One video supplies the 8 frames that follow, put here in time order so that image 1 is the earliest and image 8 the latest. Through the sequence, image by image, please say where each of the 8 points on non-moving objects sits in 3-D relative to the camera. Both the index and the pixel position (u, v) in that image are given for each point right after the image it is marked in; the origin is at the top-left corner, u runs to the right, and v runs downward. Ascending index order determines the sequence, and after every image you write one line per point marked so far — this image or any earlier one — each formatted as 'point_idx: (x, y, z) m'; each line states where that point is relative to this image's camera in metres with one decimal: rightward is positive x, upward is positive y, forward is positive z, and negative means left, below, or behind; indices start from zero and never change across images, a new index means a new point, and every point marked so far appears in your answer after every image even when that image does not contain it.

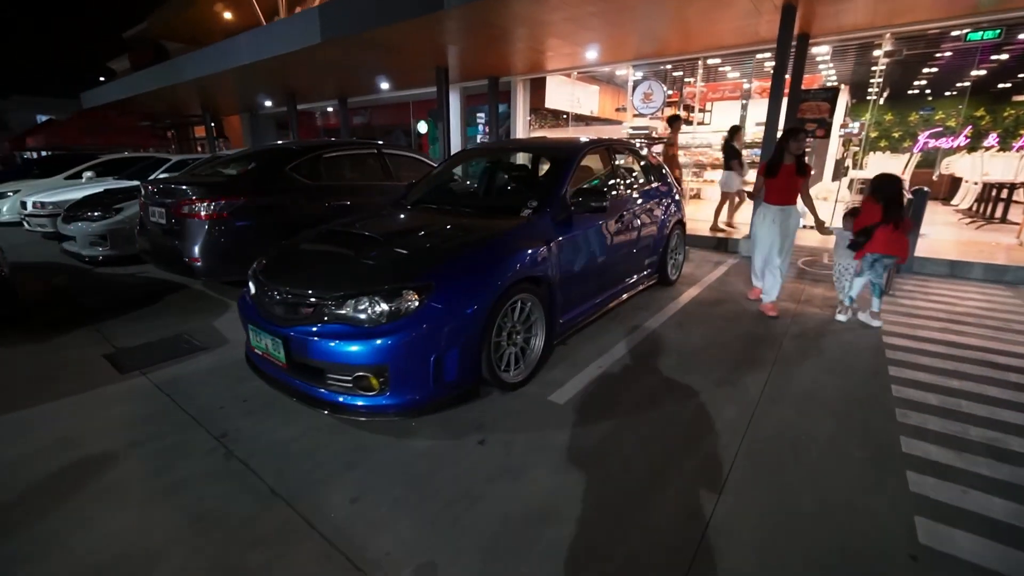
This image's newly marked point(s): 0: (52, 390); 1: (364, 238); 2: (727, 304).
0: (-3.4, -0.8, +3.3) m
1: (-1.1, +0.4, +3.3) m
2: (+2.5, -0.2, +5.2) m
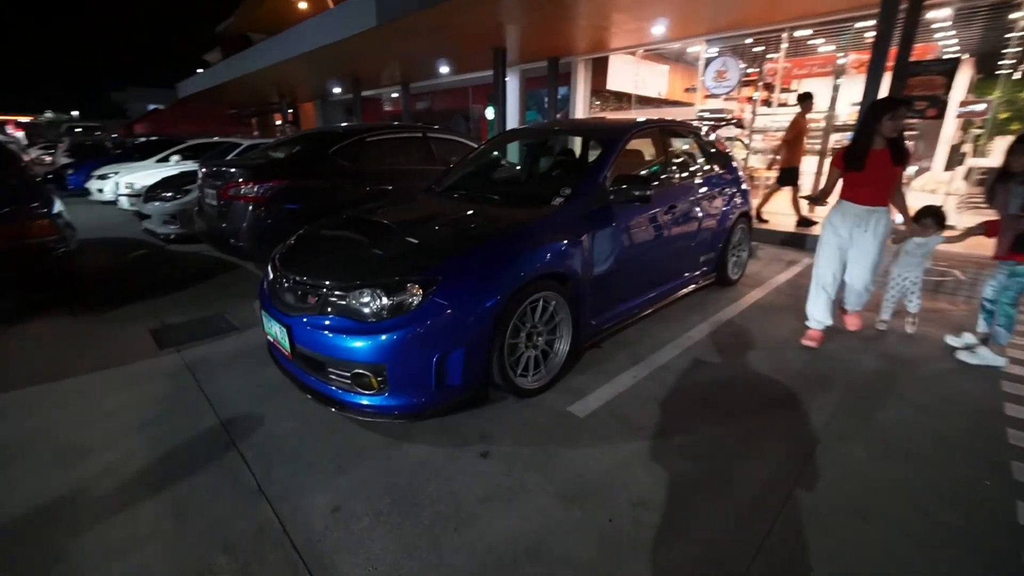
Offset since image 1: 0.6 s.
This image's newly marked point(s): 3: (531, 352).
0: (-3.3, -0.6, +3.5) m
1: (-0.9, +0.4, +3.1) m
2: (+2.9, -0.2, +4.5) m
3: (+0.1, -0.4, +2.9) m
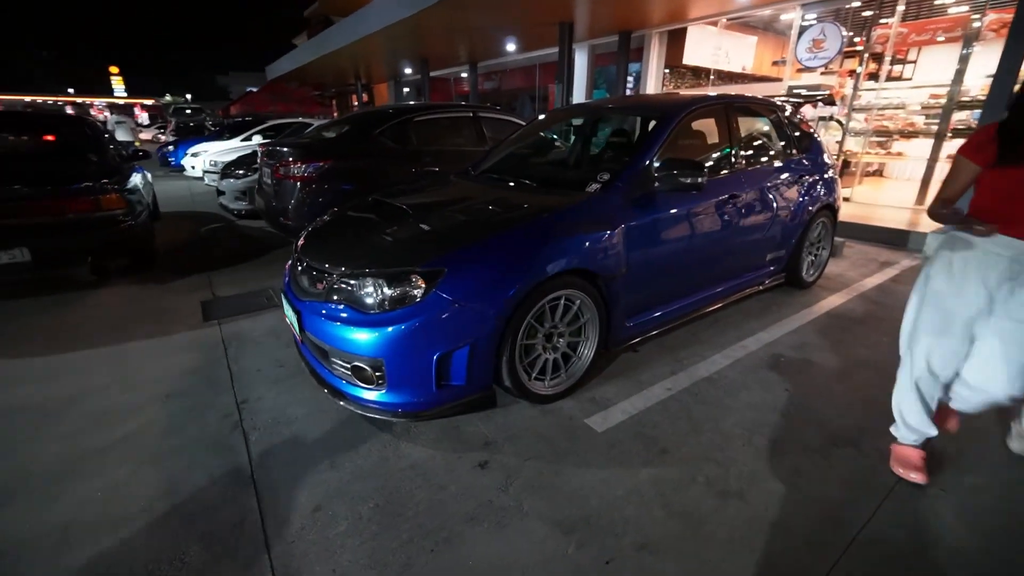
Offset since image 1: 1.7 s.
0: (-3.0, -0.4, +3.7) m
1: (-0.7, +0.5, +2.9) m
2: (+3.2, -0.3, +3.8) m
3: (+0.2, -0.4, +2.7) m
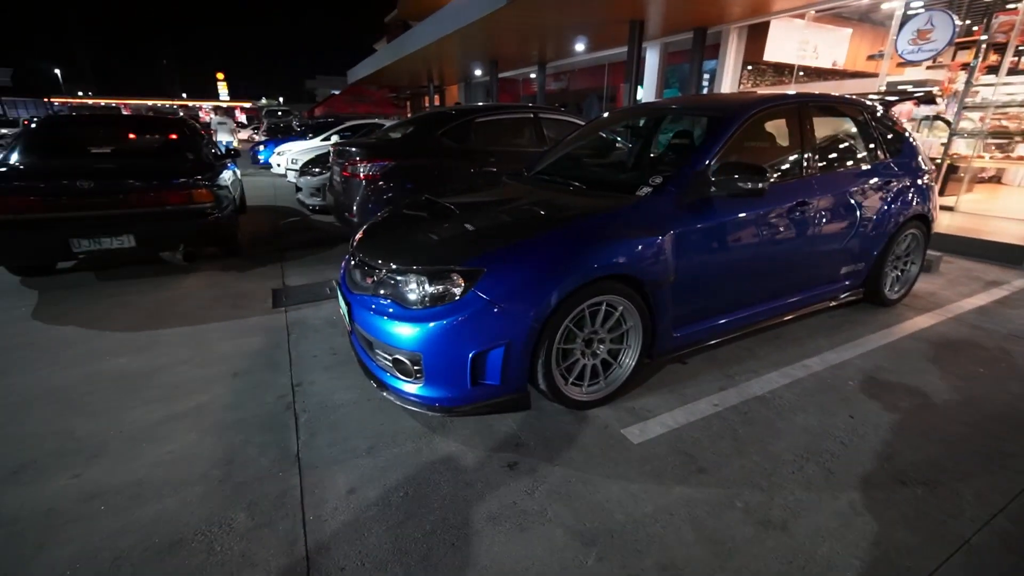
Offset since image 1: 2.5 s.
0: (-2.6, -0.2, +4.1) m
1: (-0.4, +0.5, +3.0) m
2: (+3.6, -0.5, +3.4) m
3: (+0.4, -0.4, +2.6) m
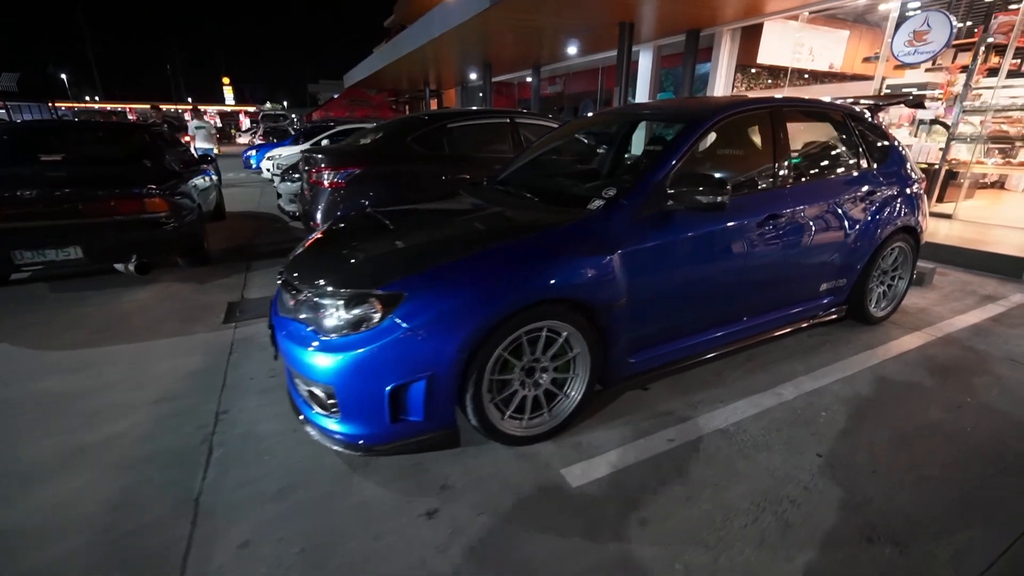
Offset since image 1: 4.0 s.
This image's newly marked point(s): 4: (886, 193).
0: (-3.0, -0.4, +3.9) m
1: (-0.8, +0.4, +2.8) m
2: (+3.2, -0.6, +3.1) m
3: (+0.1, -0.6, +2.4) m
4: (+3.1, +0.8, +3.7) m
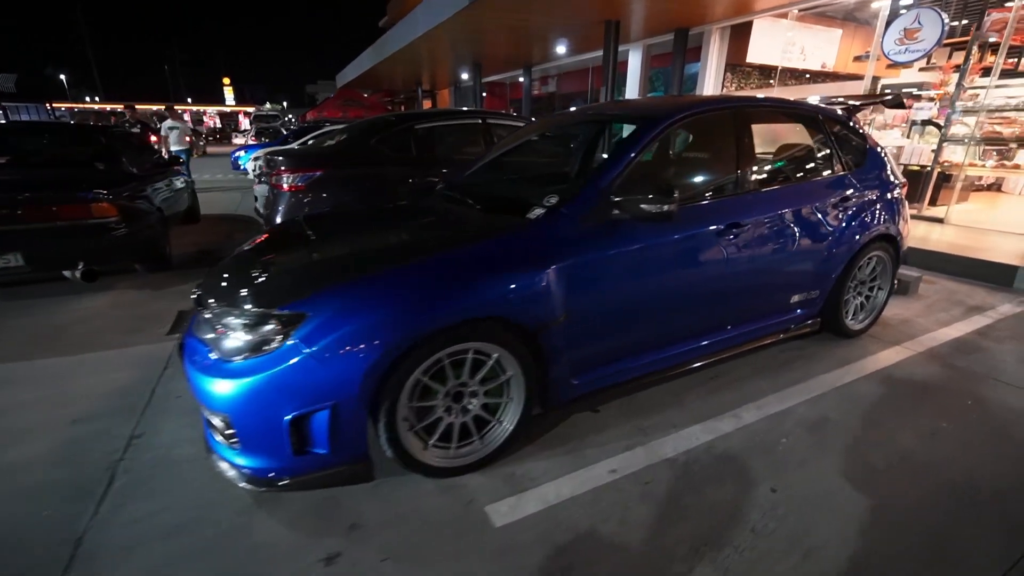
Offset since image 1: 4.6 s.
0: (-3.3, -0.4, +3.7) m
1: (-1.1, +0.3, +2.6) m
2: (+2.8, -0.7, +2.9) m
3: (-0.3, -0.6, +2.2) m
4: (+2.7, +0.7, +3.4) m
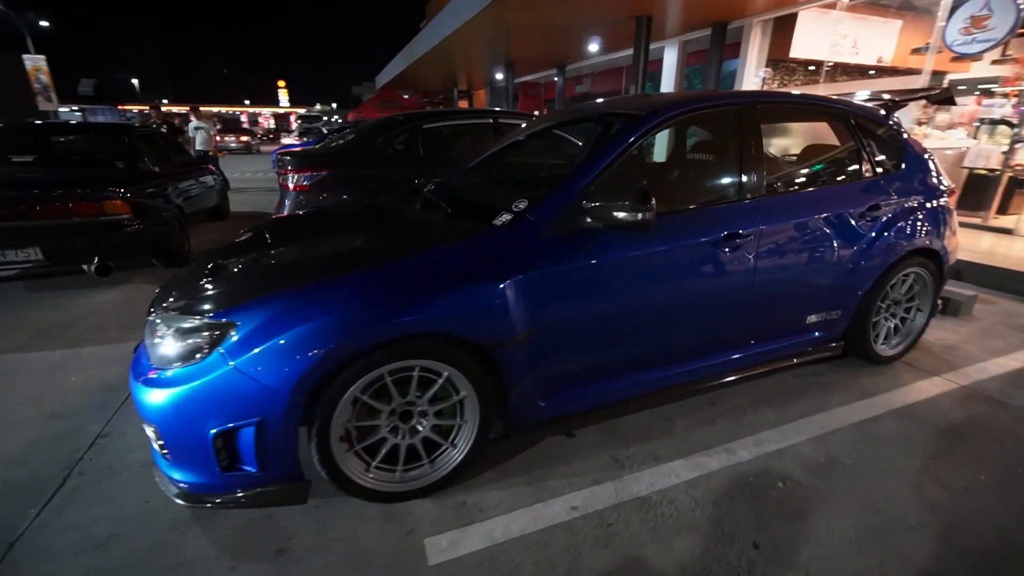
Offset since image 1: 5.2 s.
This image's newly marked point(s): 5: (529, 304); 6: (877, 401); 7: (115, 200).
0: (-3.4, -0.4, +3.8) m
1: (-1.3, +0.3, +2.5) m
2: (+2.7, -0.9, +2.5) m
3: (-0.5, -0.7, +2.0) m
4: (+2.6, +0.5, +3.0) m
5: (+0.1, -0.1, +2.1) m
6: (+2.3, -0.7, +2.8) m
7: (-4.0, +0.9, +4.4) m
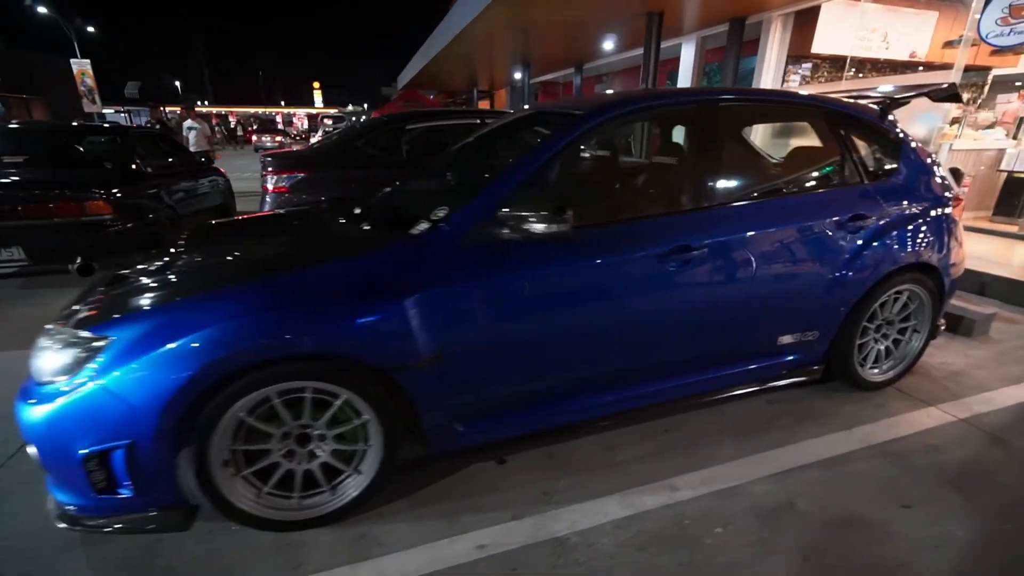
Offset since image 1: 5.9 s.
0: (-3.7, -0.4, +3.8) m
1: (-1.6, +0.3, +2.4) m
2: (+2.3, -1.0, +2.1) m
3: (-0.9, -0.7, +1.9) m
4: (+2.3, +0.4, +2.7) m
5: (-0.3, -0.1, +1.9) m
6: (+2.0, -0.8, +2.5) m
7: (-4.2, +0.9, +4.5) m
